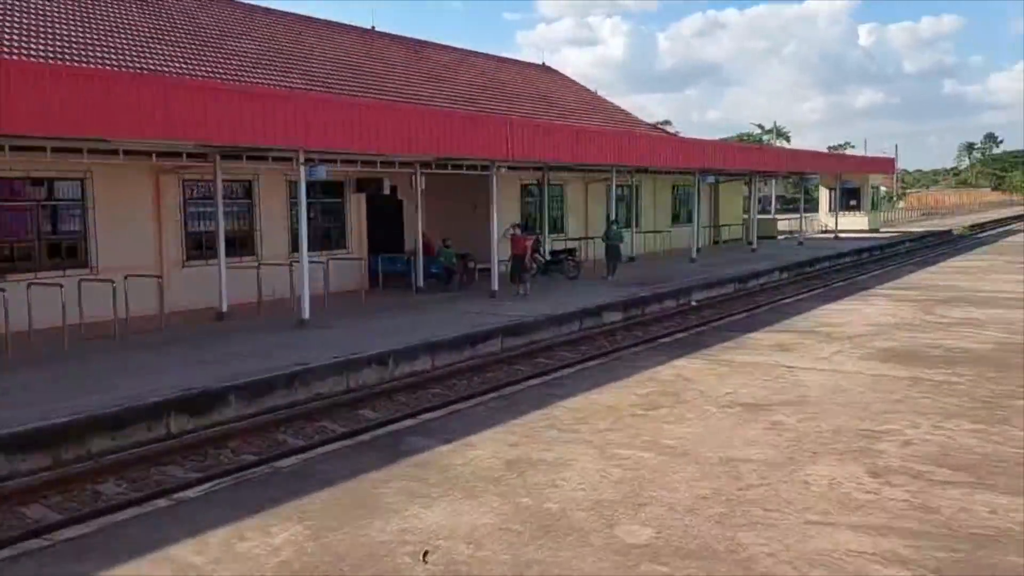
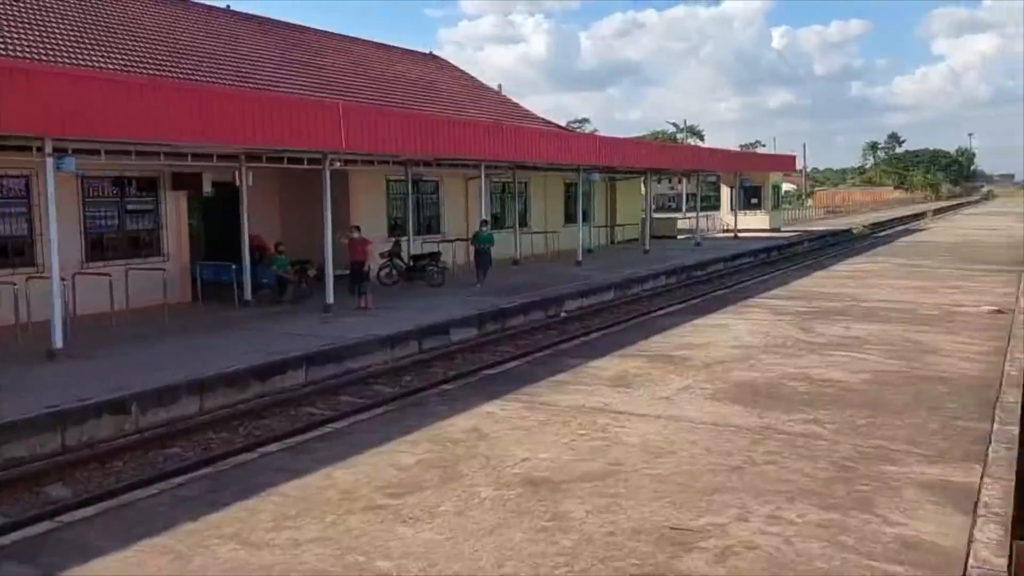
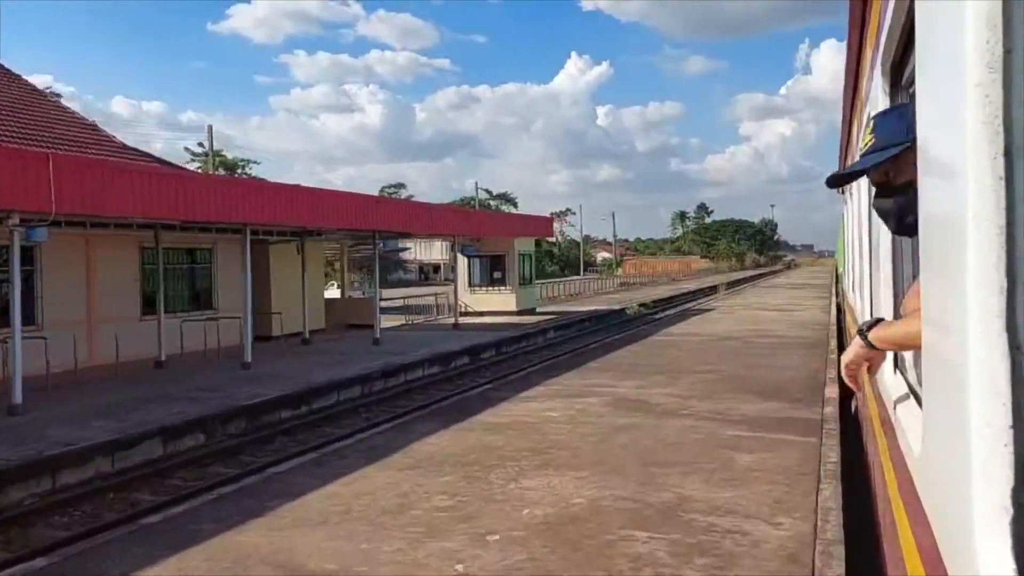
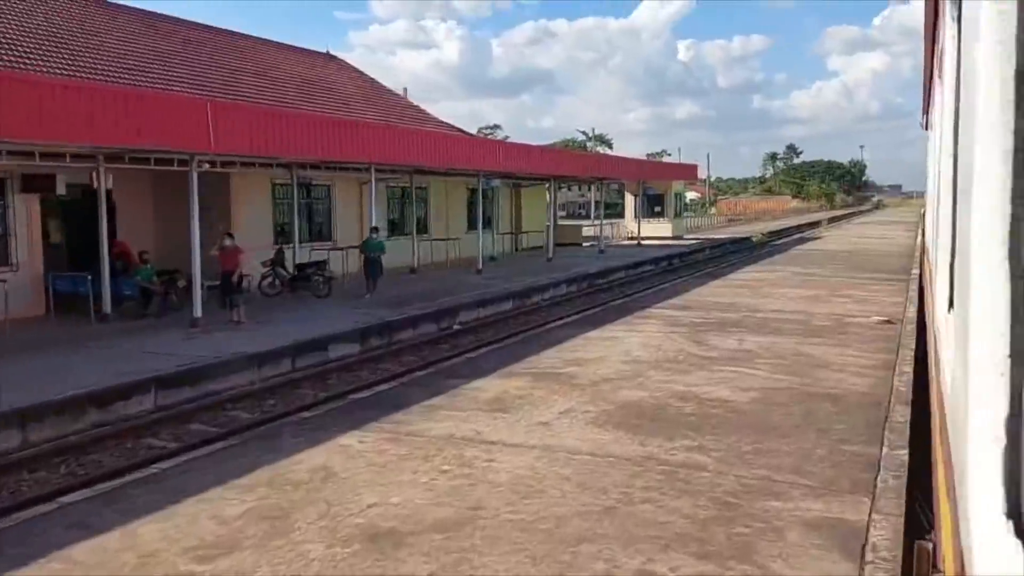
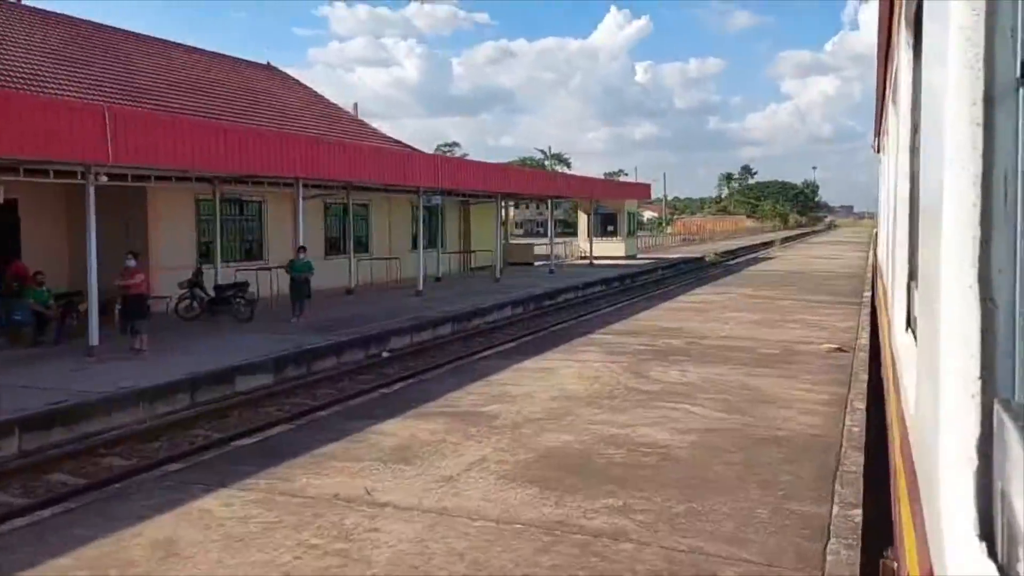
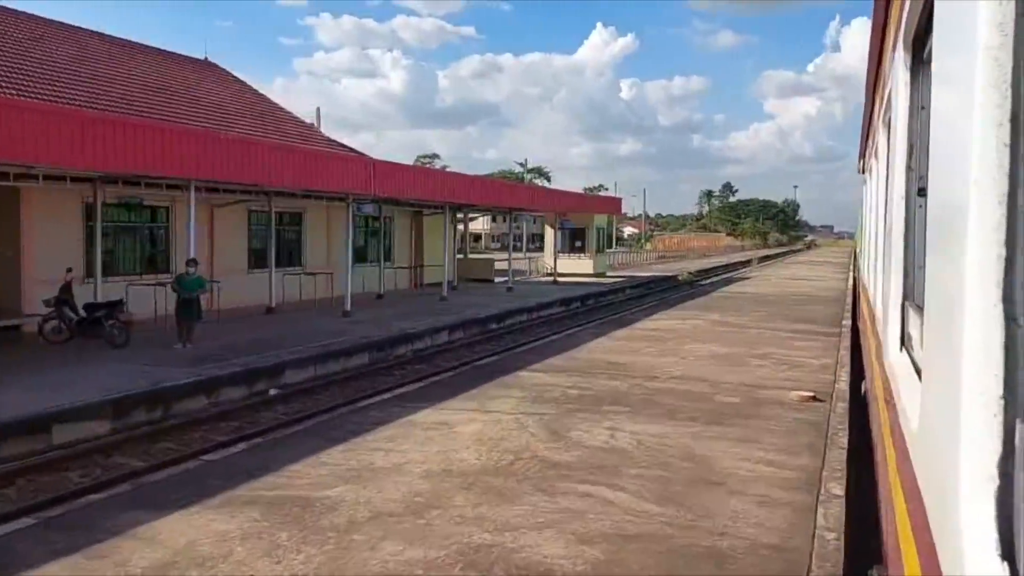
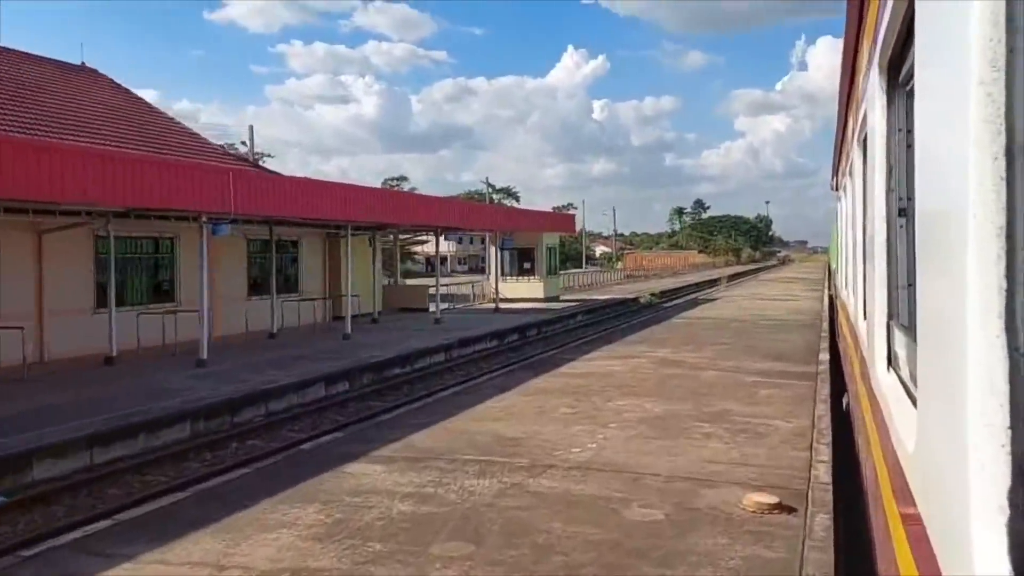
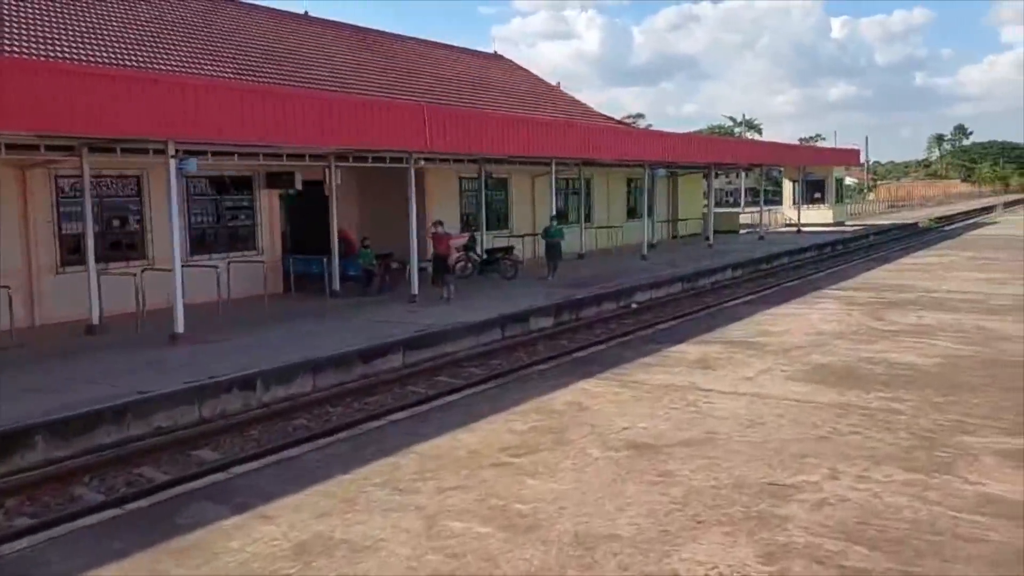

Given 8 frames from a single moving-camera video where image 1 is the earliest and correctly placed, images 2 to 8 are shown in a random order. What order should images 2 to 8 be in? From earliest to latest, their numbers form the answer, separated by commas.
8, 2, 4, 5, 6, 7, 3
